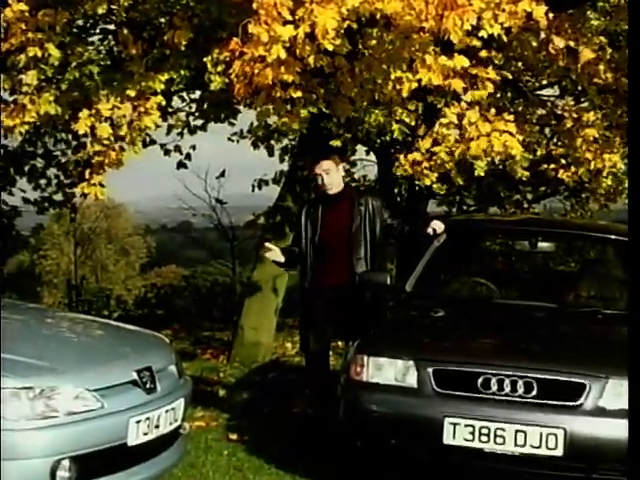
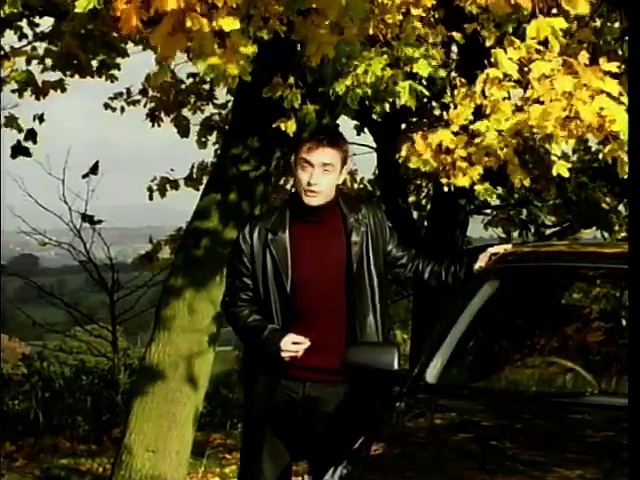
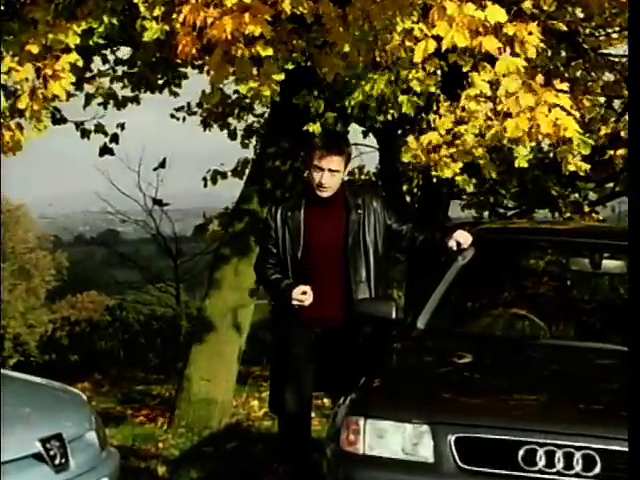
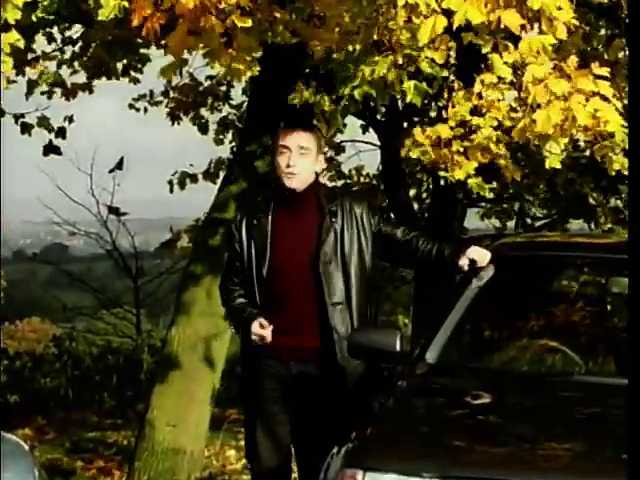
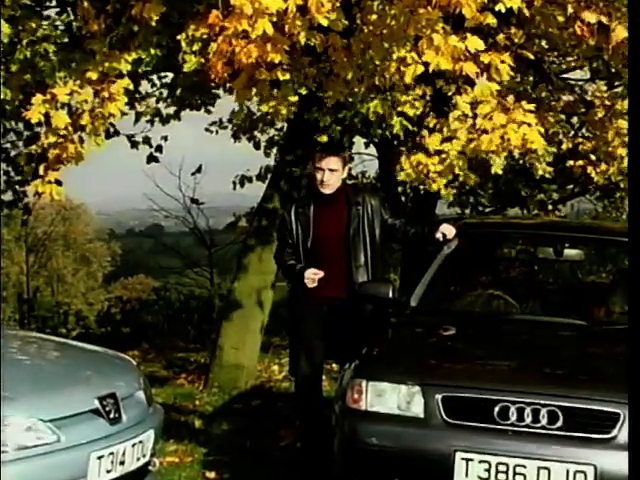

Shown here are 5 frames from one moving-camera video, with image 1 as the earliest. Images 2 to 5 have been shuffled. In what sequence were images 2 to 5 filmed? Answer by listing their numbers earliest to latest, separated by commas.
5, 3, 4, 2
